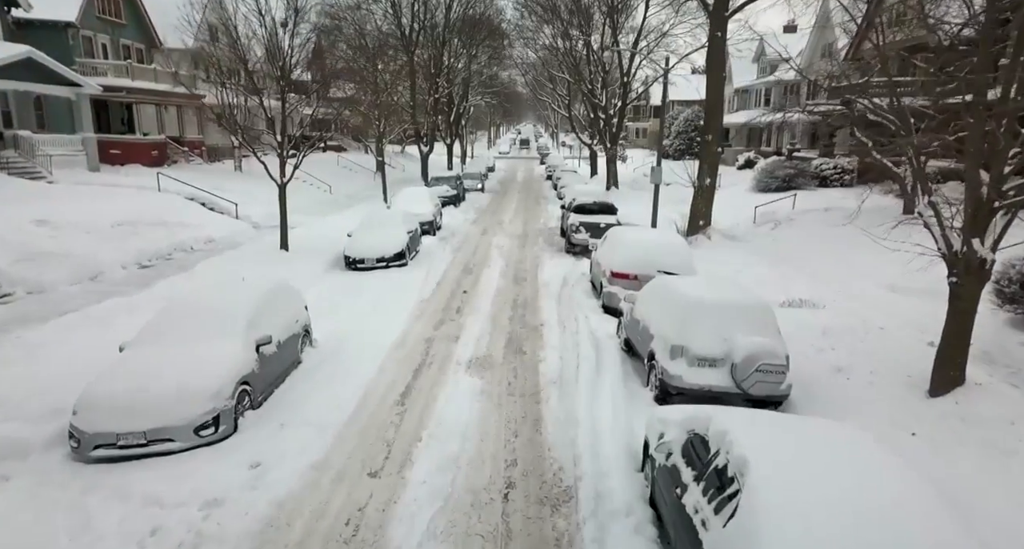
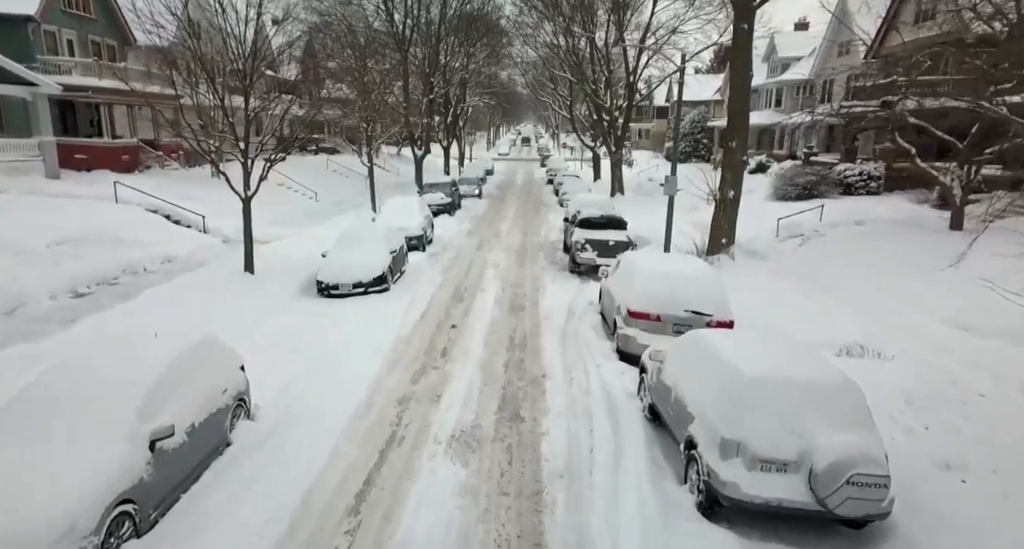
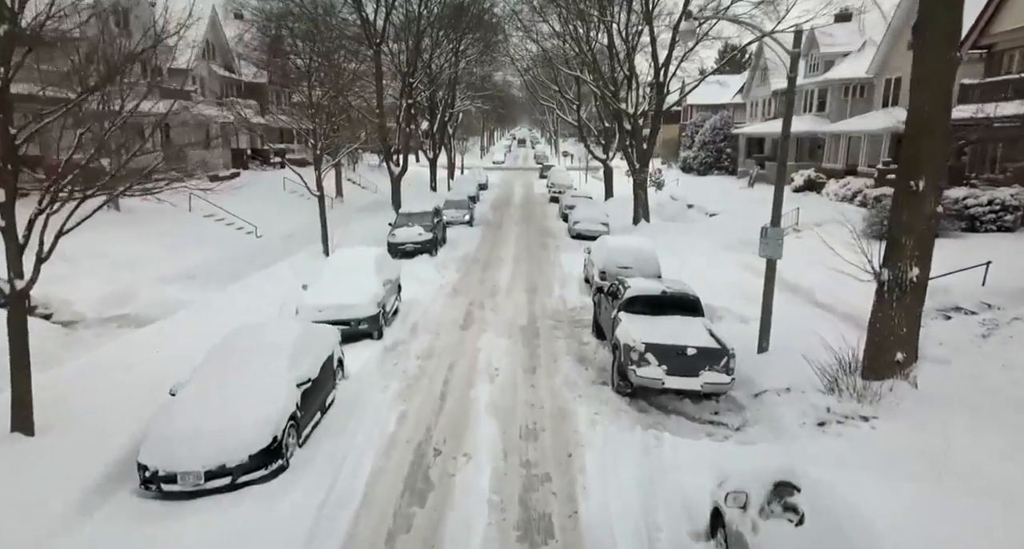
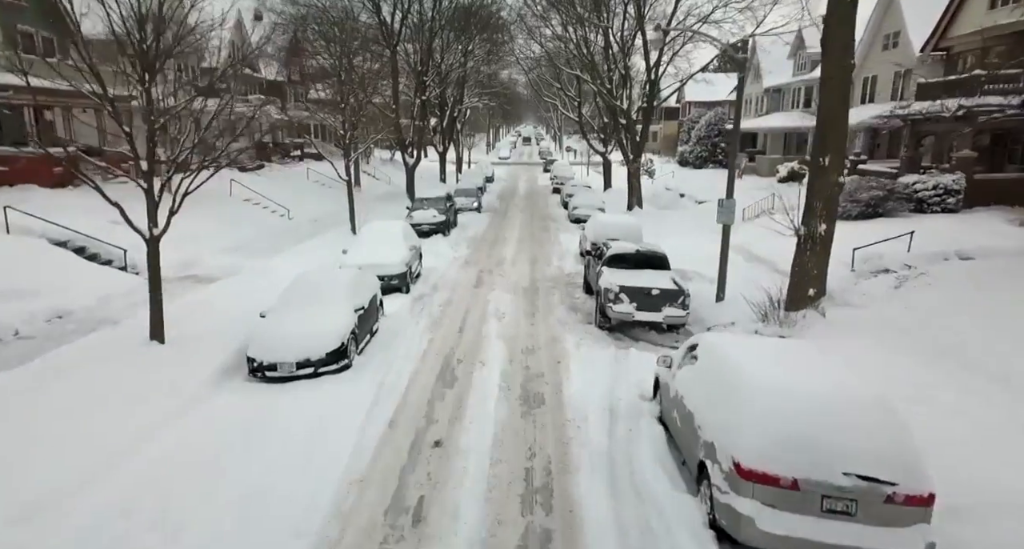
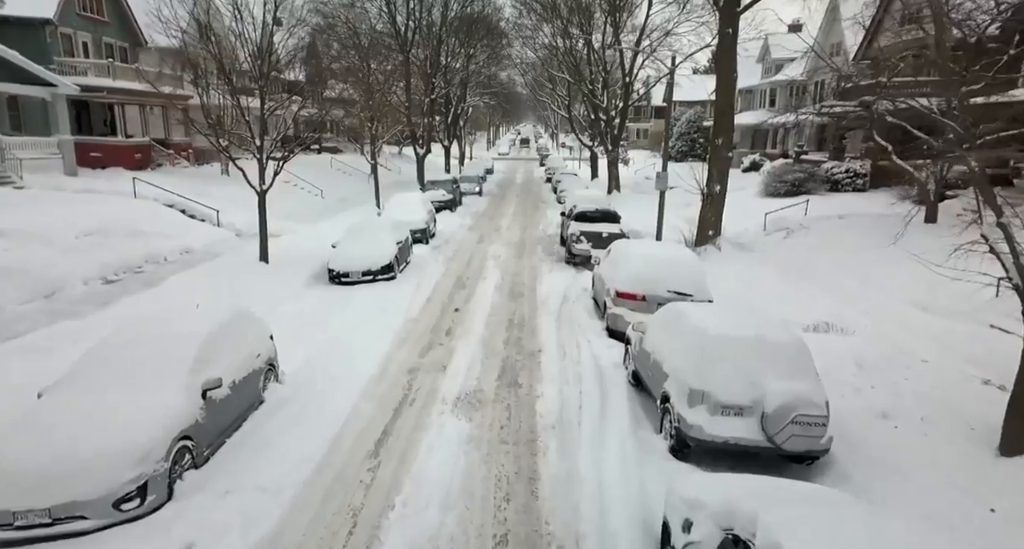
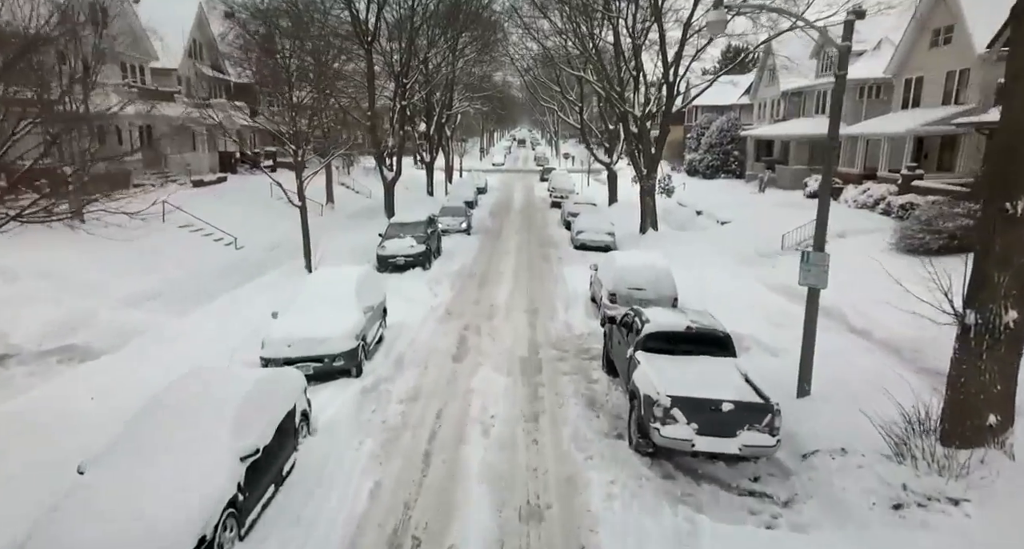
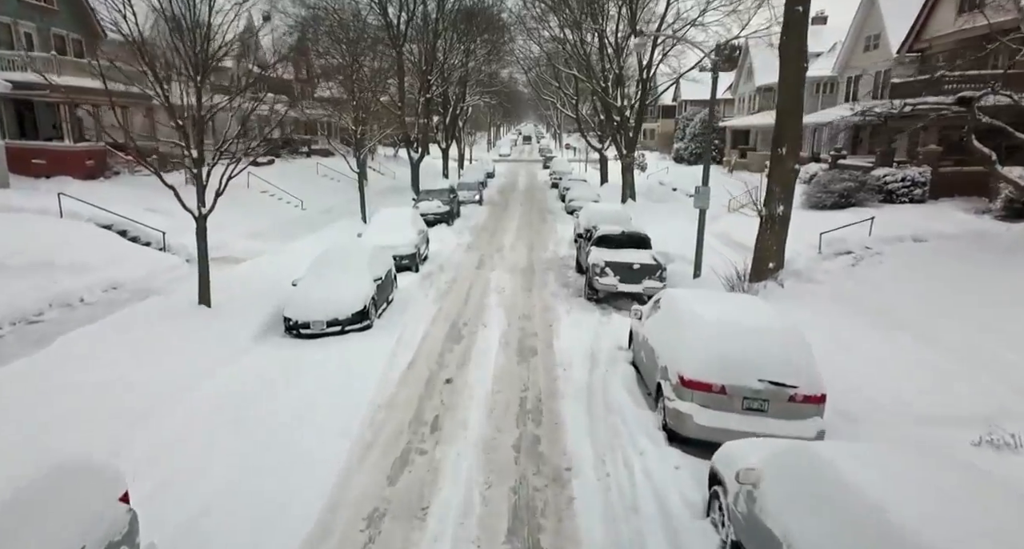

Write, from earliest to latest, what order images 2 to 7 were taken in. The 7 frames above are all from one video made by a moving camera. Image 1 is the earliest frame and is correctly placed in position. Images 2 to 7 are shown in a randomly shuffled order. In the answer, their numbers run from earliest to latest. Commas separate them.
5, 2, 7, 4, 3, 6
